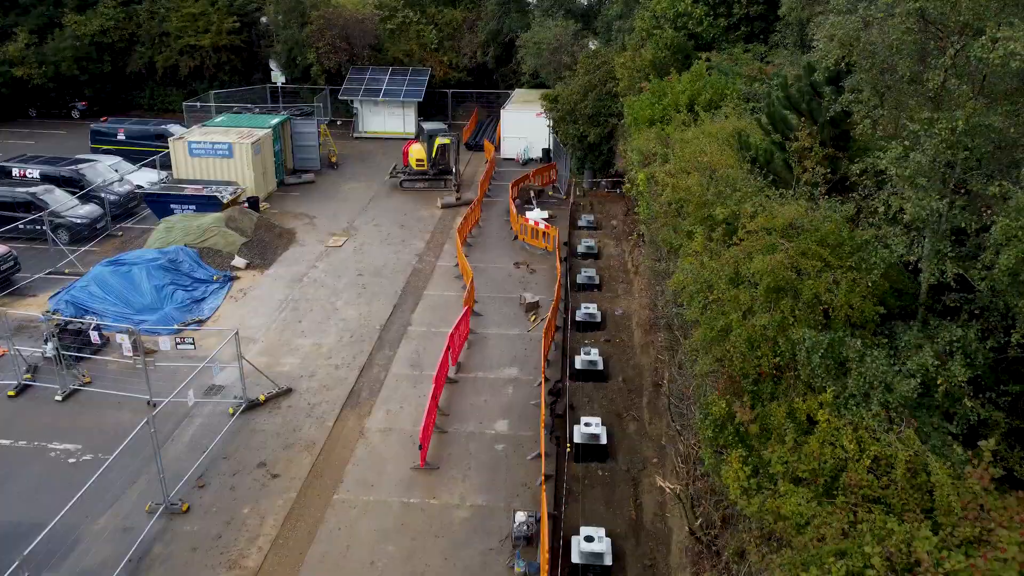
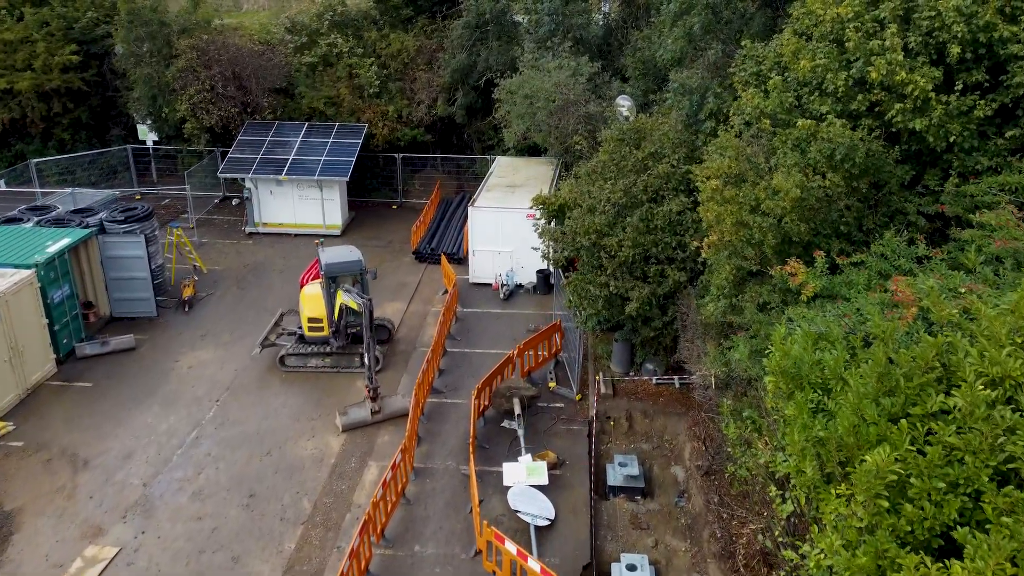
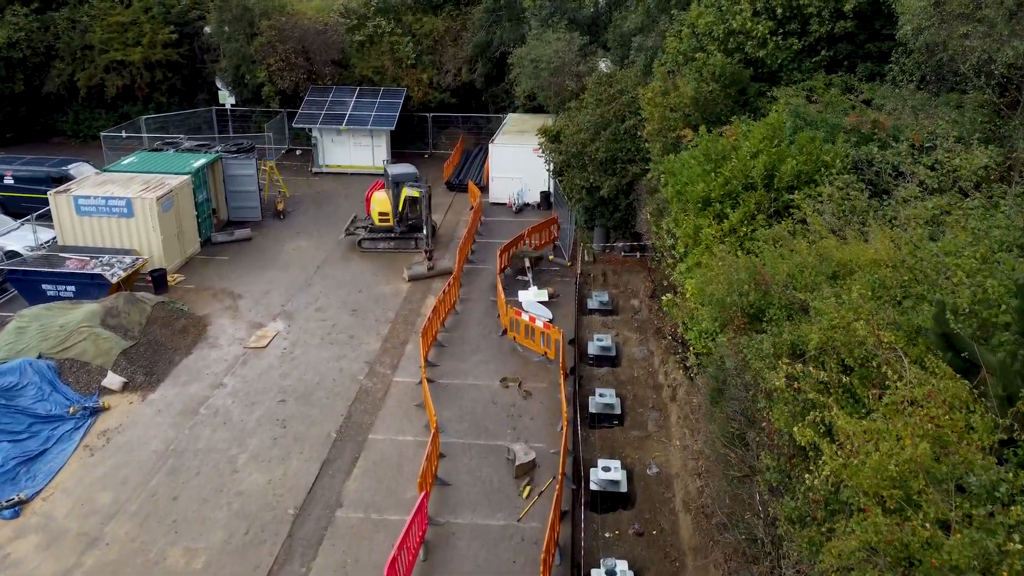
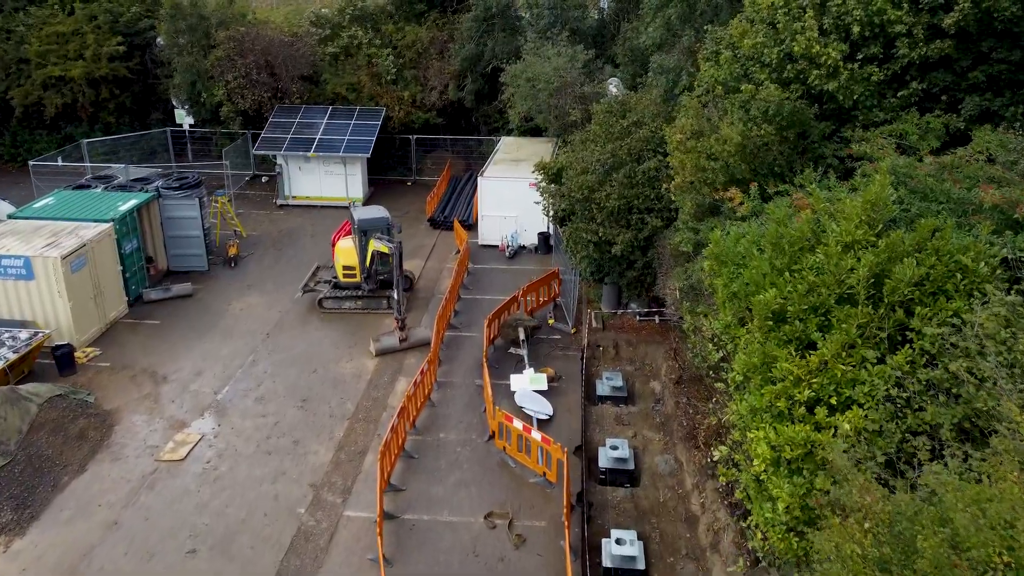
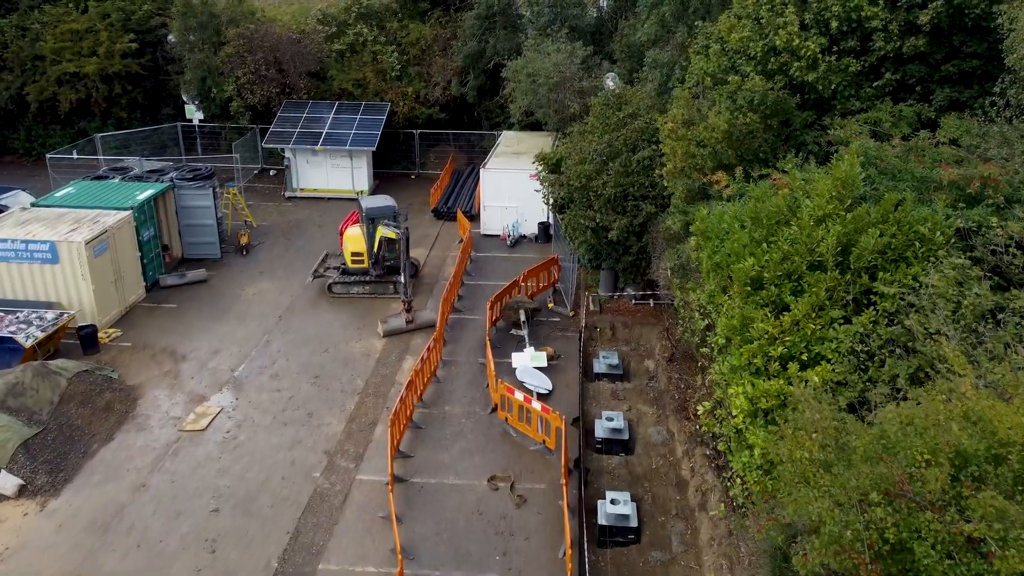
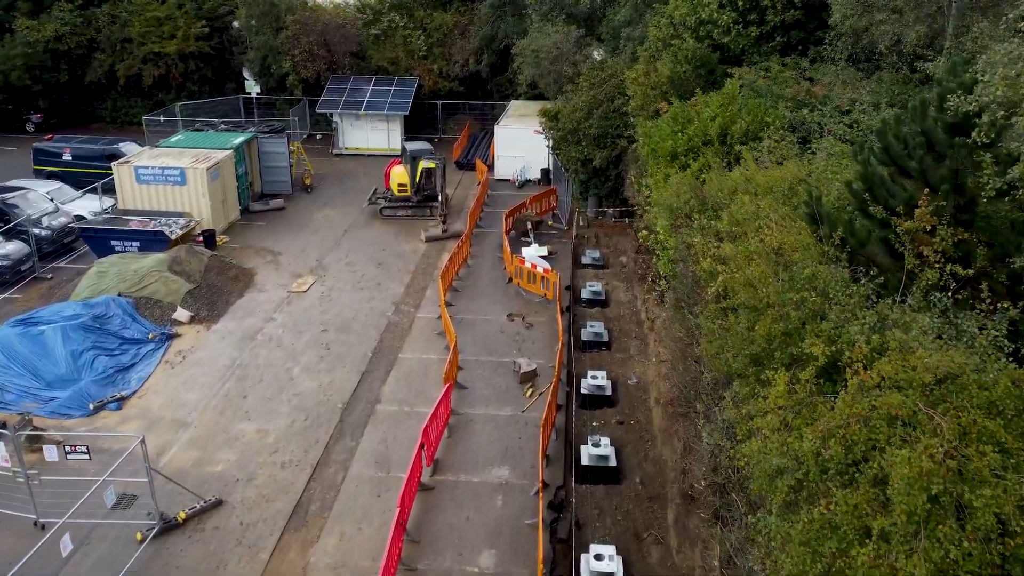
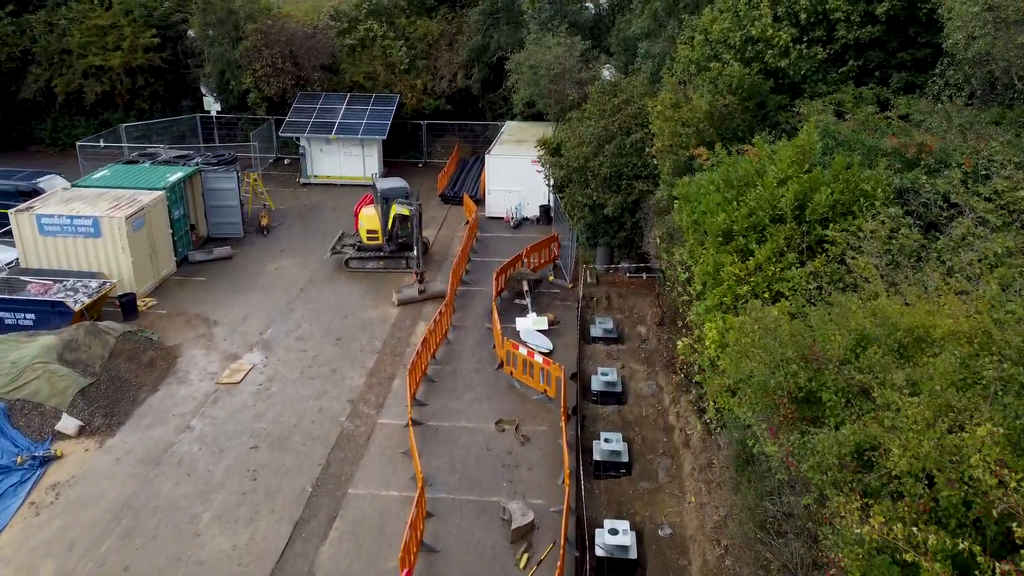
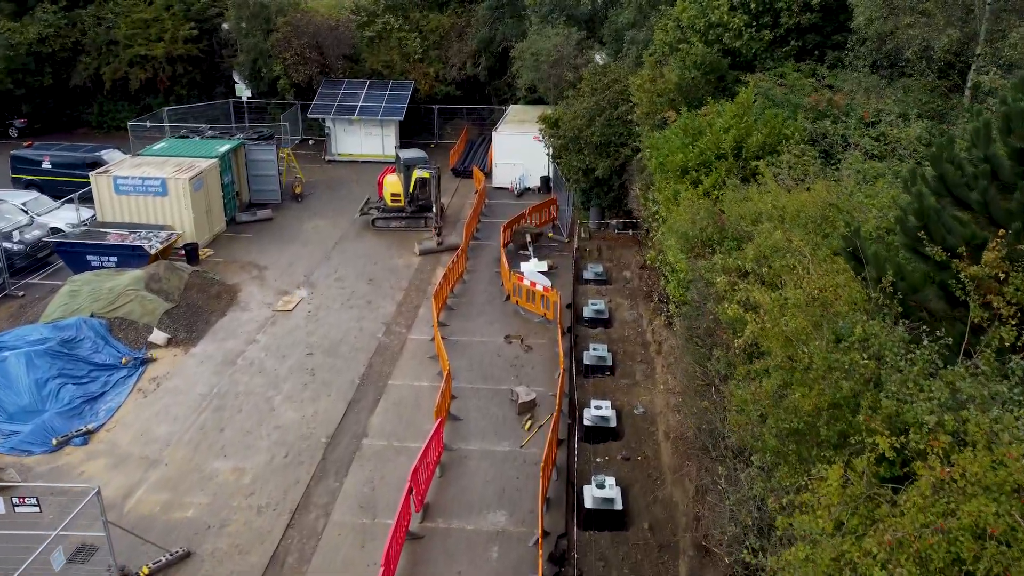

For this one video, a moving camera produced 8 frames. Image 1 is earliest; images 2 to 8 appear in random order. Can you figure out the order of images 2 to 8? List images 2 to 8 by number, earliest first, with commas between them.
6, 8, 3, 7, 5, 4, 2
